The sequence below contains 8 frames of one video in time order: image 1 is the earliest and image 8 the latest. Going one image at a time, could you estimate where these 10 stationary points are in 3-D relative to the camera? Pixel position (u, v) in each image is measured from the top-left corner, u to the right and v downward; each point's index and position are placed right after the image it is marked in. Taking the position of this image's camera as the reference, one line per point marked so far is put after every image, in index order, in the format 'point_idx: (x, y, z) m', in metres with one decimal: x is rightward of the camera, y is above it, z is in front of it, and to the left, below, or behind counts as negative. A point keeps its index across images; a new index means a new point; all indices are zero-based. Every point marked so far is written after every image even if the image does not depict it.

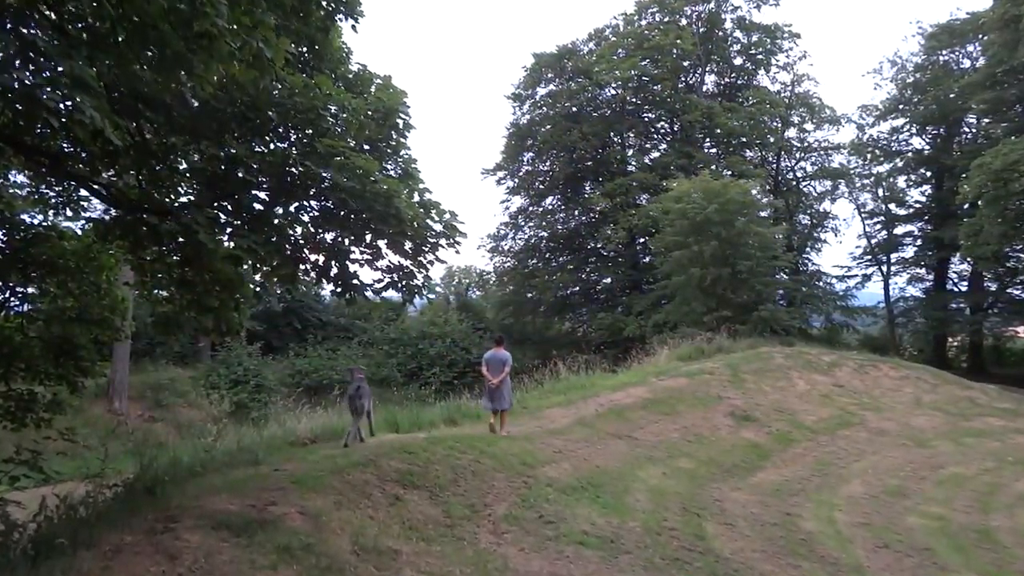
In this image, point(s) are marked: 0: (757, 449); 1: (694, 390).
0: (+4.3, -2.8, +13.6) m
1: (+3.8, -2.1, +16.3) m
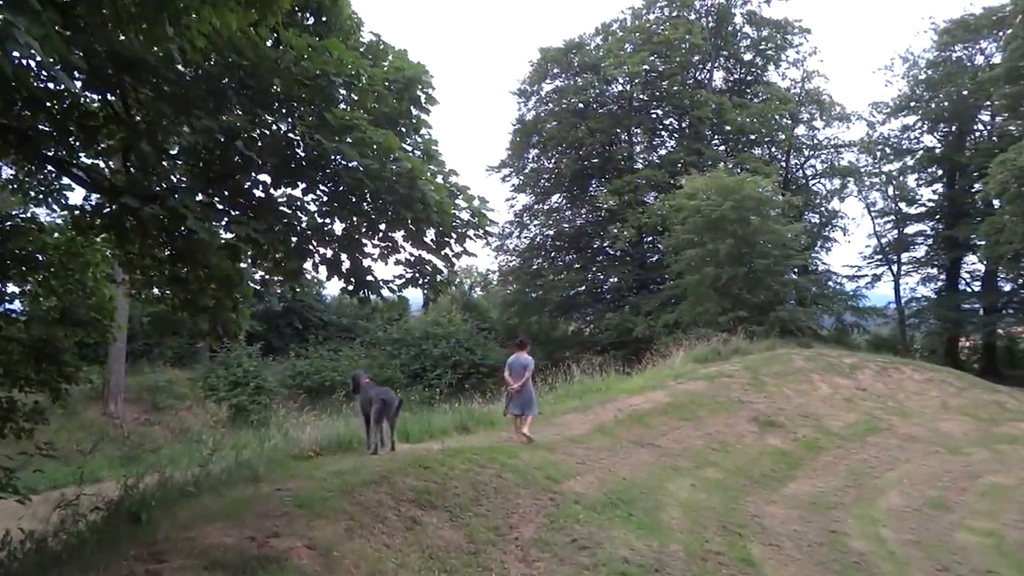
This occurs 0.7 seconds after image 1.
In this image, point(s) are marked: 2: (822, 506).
0: (+4.5, -2.8, +12.8) m
1: (+4.0, -2.1, +15.6) m
2: (+4.1, -2.9, +10.2) m
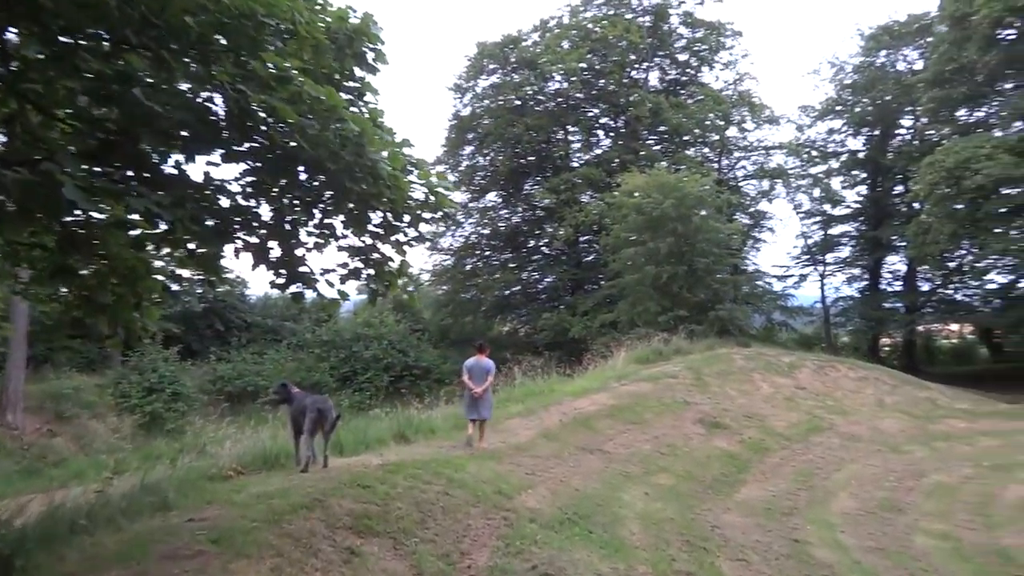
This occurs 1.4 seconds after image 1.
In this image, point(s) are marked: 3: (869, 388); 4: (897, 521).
0: (+3.6, -2.8, +12.5) m
1: (+2.9, -2.1, +15.2) m
2: (+3.4, -2.8, +9.9) m
3: (+8.8, -2.5, +19.1) m
4: (+4.9, -3.0, +10.0) m
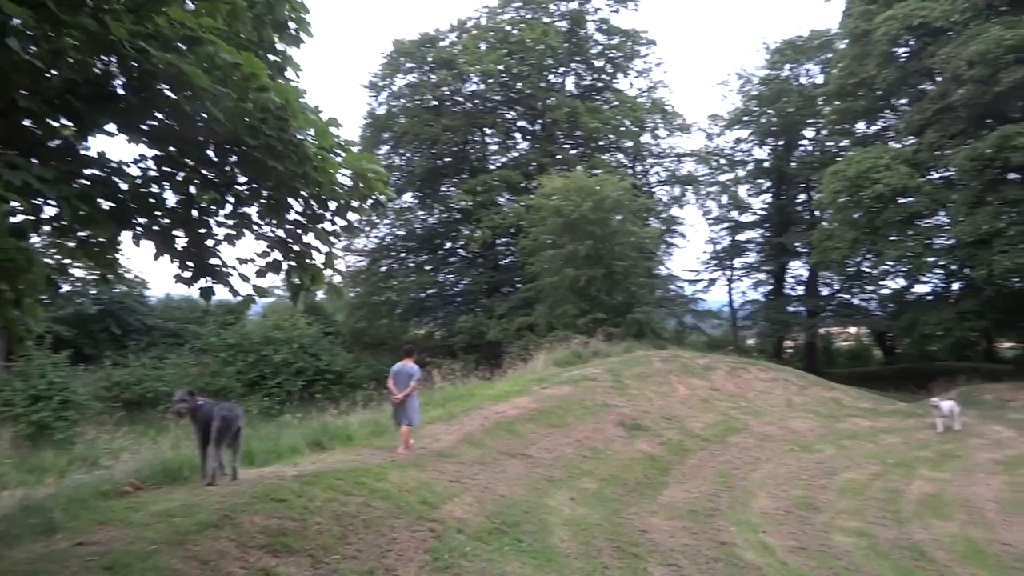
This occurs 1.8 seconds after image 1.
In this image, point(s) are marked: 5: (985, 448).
0: (+2.3, -2.8, +12.5) m
1: (+1.3, -2.1, +15.1) m
2: (+2.4, -2.9, +9.9) m
3: (+6.7, -2.6, +19.7) m
4: (+3.9, -3.0, +10.2) m
5: (+9.7, -3.3, +16.0) m
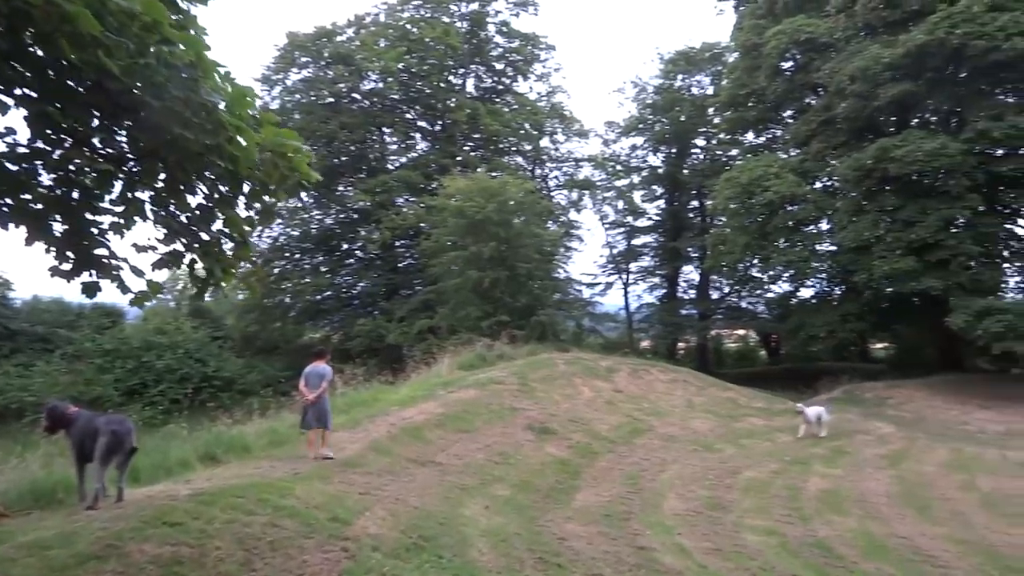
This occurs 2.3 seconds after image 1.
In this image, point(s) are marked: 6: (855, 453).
0: (+0.9, -2.8, +12.3) m
1: (-0.5, -2.2, +14.8) m
2: (+1.3, -2.9, +9.7) m
3: (+4.3, -2.6, +20.0) m
4: (+2.8, -3.0, +10.3) m
5: (+7.7, -3.4, +16.8) m
6: (+6.9, -3.4, +15.8) m
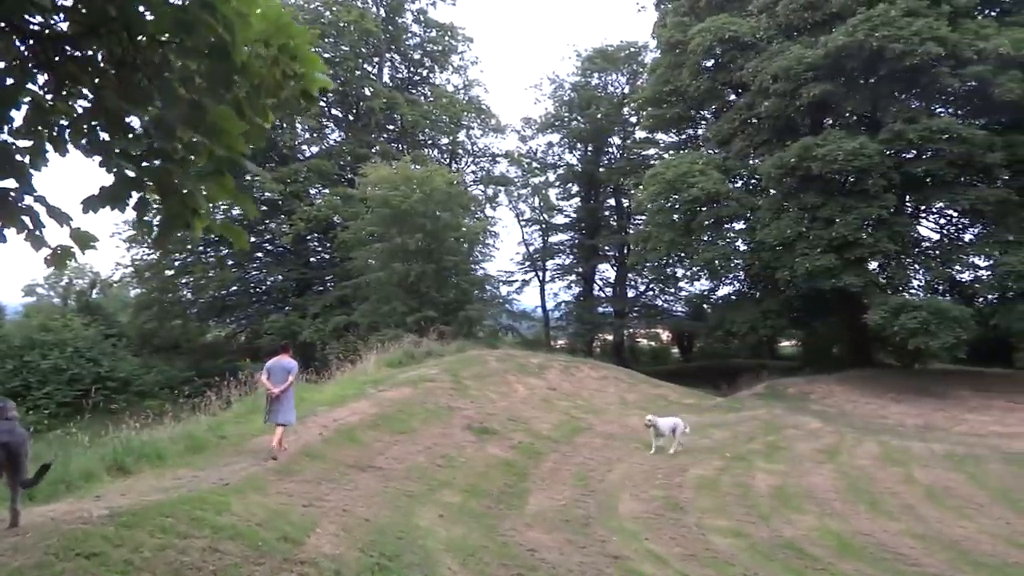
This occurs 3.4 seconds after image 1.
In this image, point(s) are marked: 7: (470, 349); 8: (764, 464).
0: (0.0, -2.7, +11.6) m
1: (-1.6, -2.0, +13.9) m
2: (+0.7, -2.7, +9.0) m
3: (+2.5, -2.5, +19.6) m
4: (+2.2, -2.9, +9.8) m
5: (+6.3, -3.3, +16.8) m
6: (+5.6, -3.2, +15.8) m
7: (-1.0, -1.5, +19.3) m
8: (+4.6, -3.2, +14.1) m
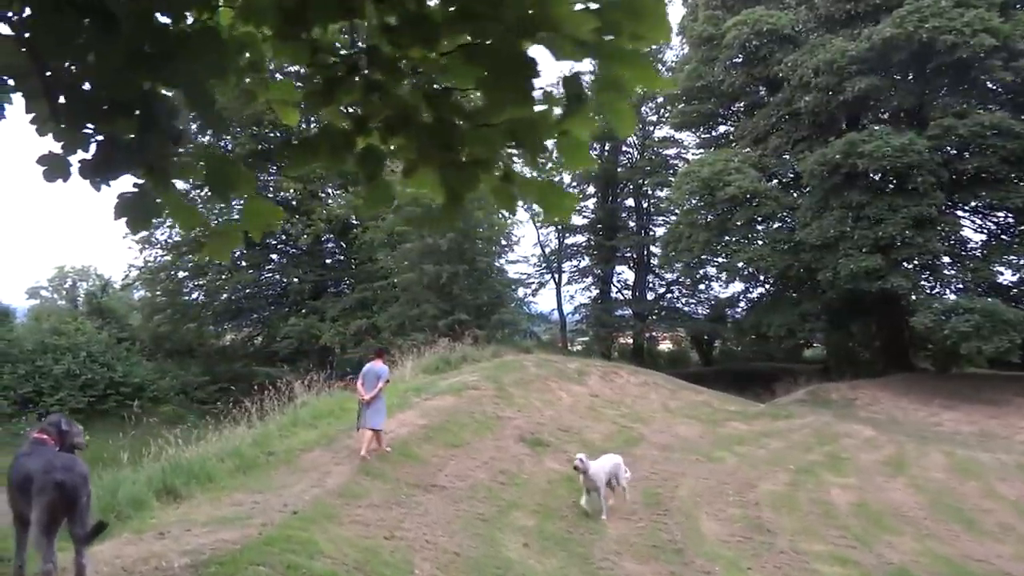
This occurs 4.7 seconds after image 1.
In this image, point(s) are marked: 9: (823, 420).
0: (+0.9, -2.7, +10.7) m
1: (-0.7, -2.0, +13.0) m
2: (+1.6, -2.7, +8.2) m
3: (+3.4, -2.5, +18.8) m
4: (+3.0, -2.9, +8.9) m
5: (+7.2, -3.3, +16.0) m
6: (+6.5, -3.3, +14.9) m
7: (-0.2, -1.6, +18.4) m
8: (+5.4, -3.2, +13.2) m
9: (+7.5, -3.2, +18.7) m
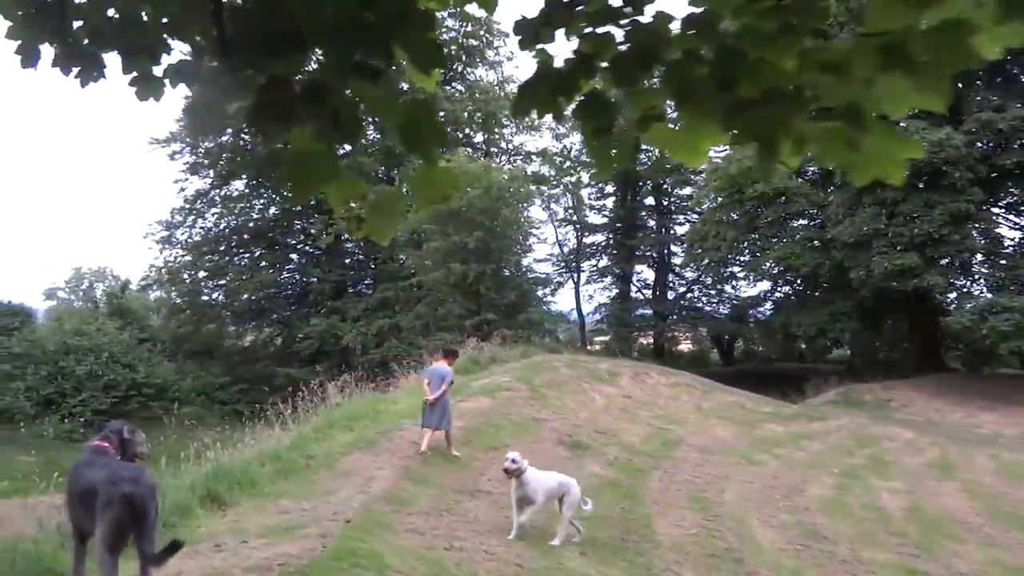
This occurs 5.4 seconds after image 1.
0: (+1.4, -2.7, +10.4) m
1: (-0.1, -2.0, +12.7) m
2: (+2.2, -2.7, +7.8) m
3: (+4.1, -2.5, +18.4) m
4: (+3.6, -2.9, +8.5) m
5: (+7.8, -3.3, +15.5) m
6: (+7.1, -3.2, +14.5) m
7: (+0.5, -1.6, +18.1) m
8: (+6.0, -3.2, +12.8) m
9: (+8.2, -3.2, +18.2) m
